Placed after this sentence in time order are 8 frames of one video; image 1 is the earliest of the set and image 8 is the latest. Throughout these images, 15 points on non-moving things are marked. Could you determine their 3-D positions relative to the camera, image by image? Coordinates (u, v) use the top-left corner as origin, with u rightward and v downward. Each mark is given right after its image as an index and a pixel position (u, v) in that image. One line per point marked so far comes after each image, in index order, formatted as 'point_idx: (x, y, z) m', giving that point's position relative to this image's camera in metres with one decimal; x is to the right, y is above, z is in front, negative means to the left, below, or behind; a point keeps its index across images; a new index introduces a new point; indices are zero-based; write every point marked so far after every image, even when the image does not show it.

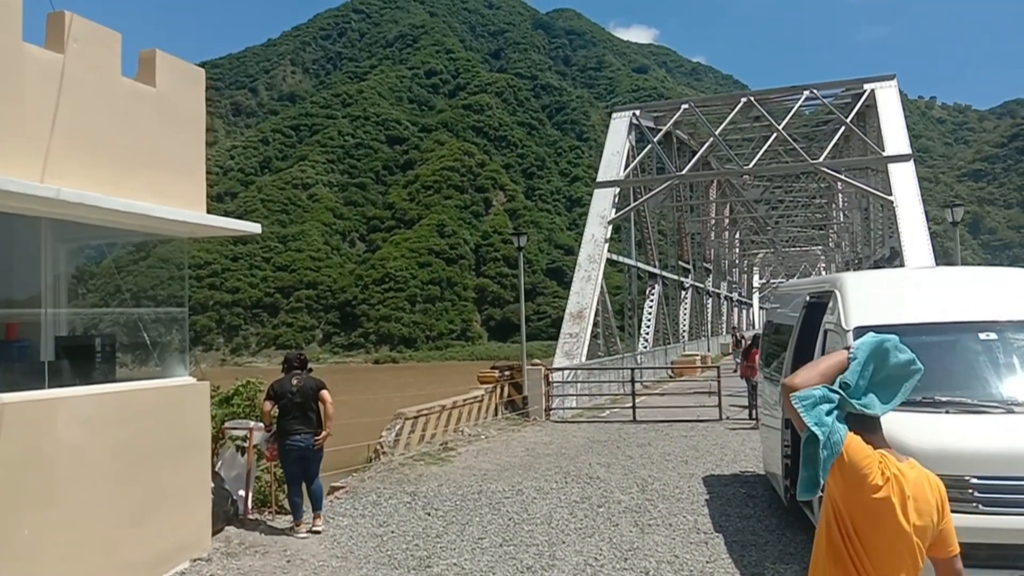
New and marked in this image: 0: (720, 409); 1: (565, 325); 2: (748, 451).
0: (+3.8, -2.2, +14.6) m
1: (+1.2, -0.8, +18.4) m
2: (+3.3, -2.3, +11.3) m
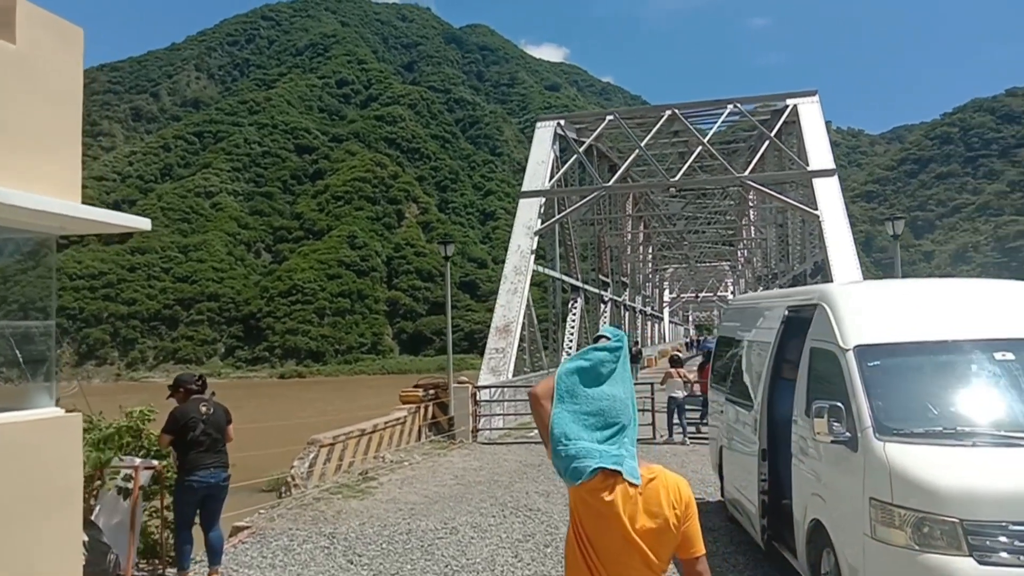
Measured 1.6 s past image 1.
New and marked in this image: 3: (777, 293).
0: (+2.5, -2.5, +14.0) m
1: (-0.5, -1.1, +17.5) m
2: (+2.4, -2.5, +10.6) m
3: (+2.2, 0.0, +6.8) m
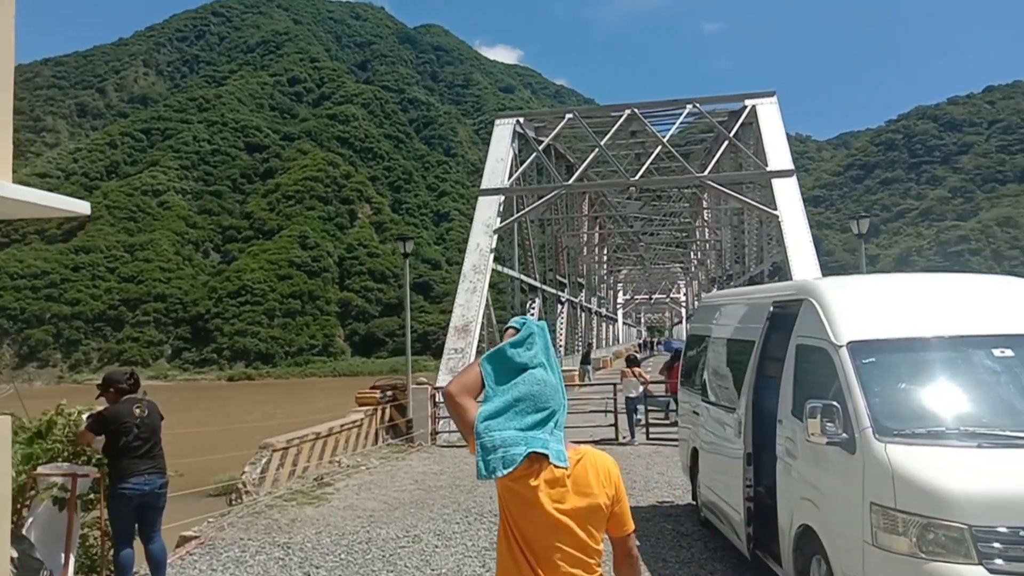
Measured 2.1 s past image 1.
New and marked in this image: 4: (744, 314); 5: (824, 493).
0: (+1.8, -2.5, +13.8) m
1: (-1.3, -1.1, +17.1) m
2: (+1.9, -2.4, +10.4) m
3: (+1.9, 0.0, +6.5) m
4: (+1.8, -0.2, +6.3) m
5: (+1.7, -1.2, +4.5) m
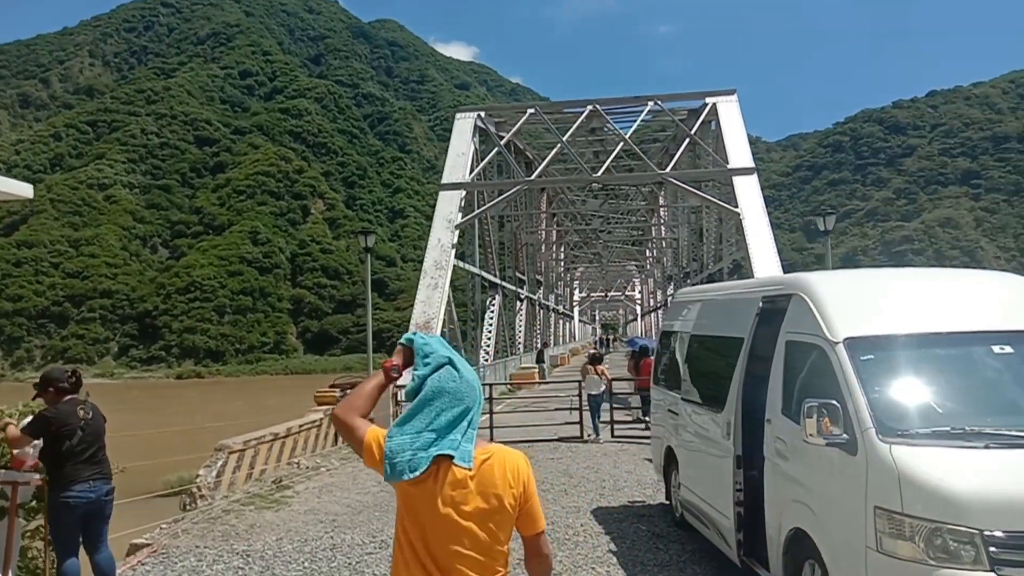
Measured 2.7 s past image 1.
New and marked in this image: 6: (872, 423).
0: (+1.2, -2.4, +13.6) m
1: (-2.1, -1.0, +16.7) m
2: (+1.4, -2.4, +10.2) m
3: (+1.7, 0.0, +6.4) m
4: (+1.7, -0.2, +6.2) m
5: (+1.7, -1.1, +4.3) m
6: (+1.8, -0.7, +4.0) m
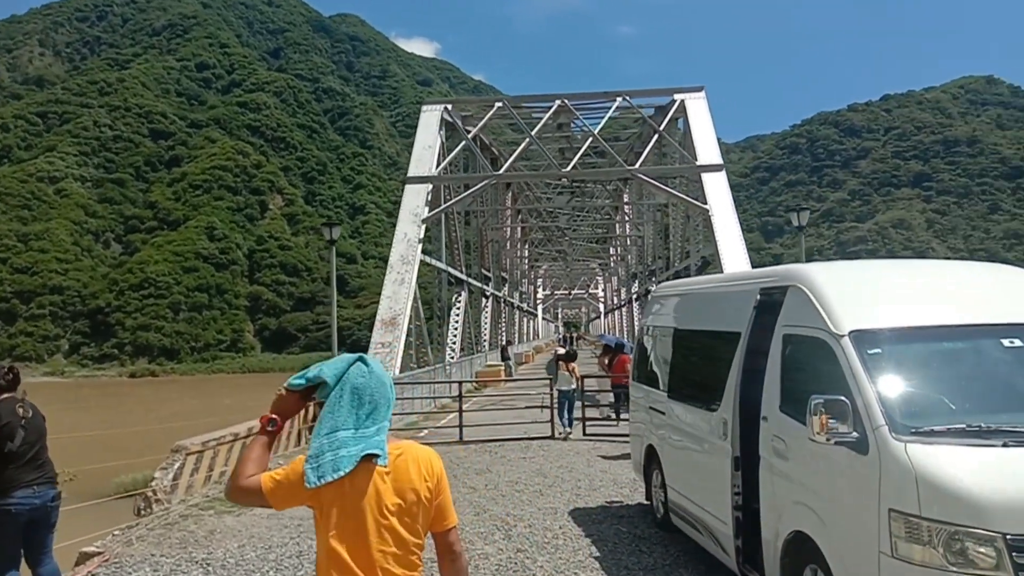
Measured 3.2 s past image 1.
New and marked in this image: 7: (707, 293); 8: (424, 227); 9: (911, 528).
0: (+0.7, -2.3, +13.3) m
1: (-2.8, -0.9, +16.3) m
2: (+1.1, -2.3, +10.0) m
3: (+1.6, +0.1, +6.1) m
4: (+1.5, -0.1, +5.9) m
5: (+1.6, -1.1, +4.1) m
6: (+1.8, -0.6, +3.8) m
7: (+1.5, 0.0, +6.2) m
8: (-2.1, +1.4, +19.0) m
9: (+1.7, -1.0, +3.5) m
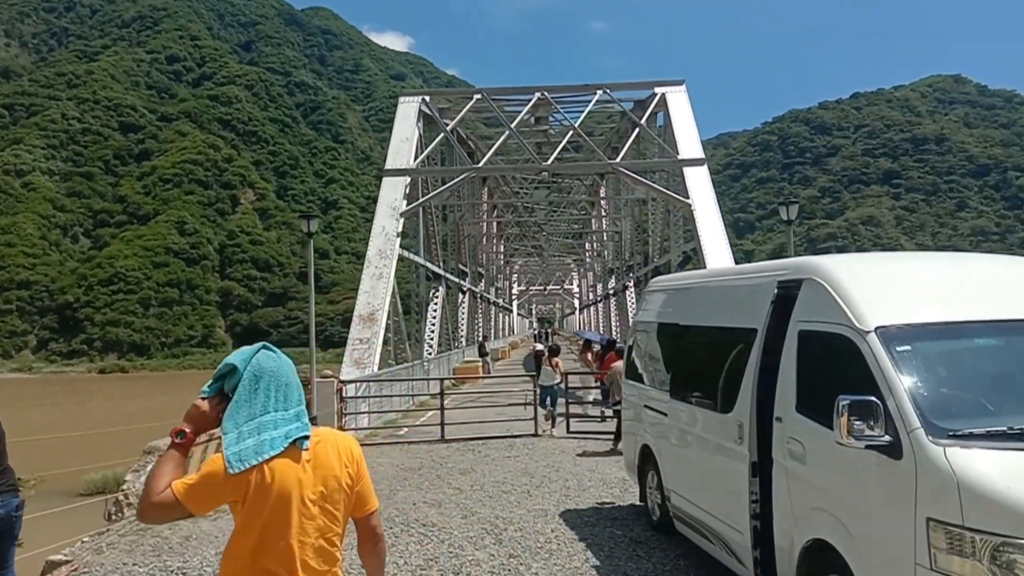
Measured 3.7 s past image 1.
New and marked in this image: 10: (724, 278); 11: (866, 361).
0: (+0.4, -2.2, +13.1) m
1: (-3.1, -0.8, +15.9) m
2: (+0.9, -2.3, +9.7) m
3: (+1.5, +0.1, +5.9) m
4: (+1.5, -0.1, +5.7) m
5: (+1.6, -1.0, +3.8) m
6: (+1.8, -0.6, +3.5) m
7: (+1.5, 0.0, +5.9) m
8: (-2.6, +1.6, +18.6) m
9: (+1.8, -1.0, +3.2) m
10: (+1.5, +0.1, +5.7) m
11: (+1.7, -0.4, +3.9) m
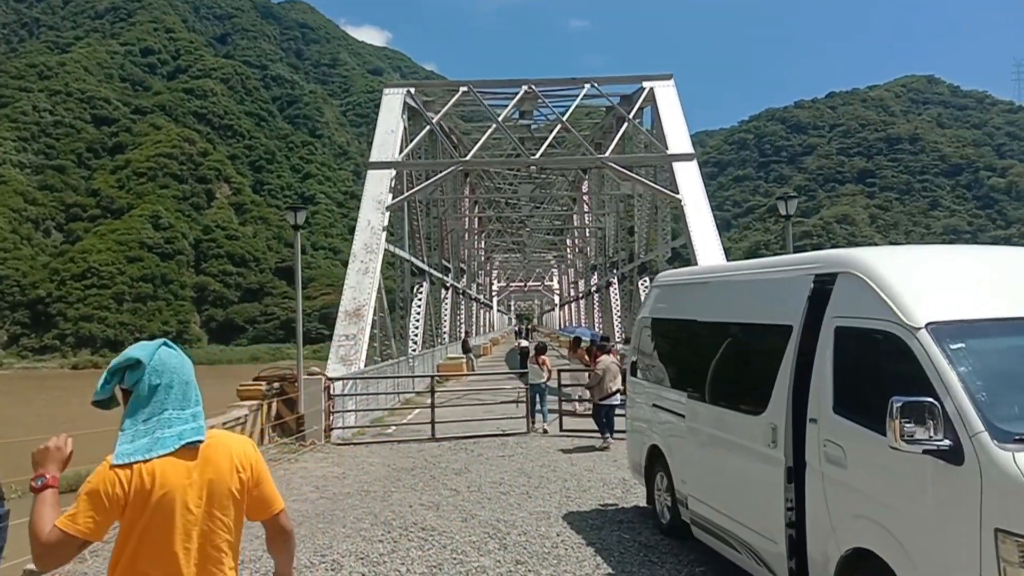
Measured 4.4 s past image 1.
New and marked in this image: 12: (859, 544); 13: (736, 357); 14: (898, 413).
0: (+0.3, -2.2, +12.8) m
1: (-3.4, -0.7, +15.5) m
2: (+0.9, -2.2, +9.5) m
3: (+1.6, +0.2, +5.6) m
4: (+1.6, 0.0, +5.4) m
5: (+1.7, -1.0, +3.6) m
6: (+1.9, -0.6, +3.3) m
7: (+1.5, 0.0, +5.7) m
8: (-2.8, +1.7, +18.2) m
9: (+1.9, -1.0, +3.0) m
10: (+1.6, +0.1, +5.5) m
11: (+1.8, -0.3, +3.7) m
12: (+1.7, -1.2, +3.9) m
13: (+1.5, -0.4, +5.3) m
14: (+1.7, -0.5, +3.4) m
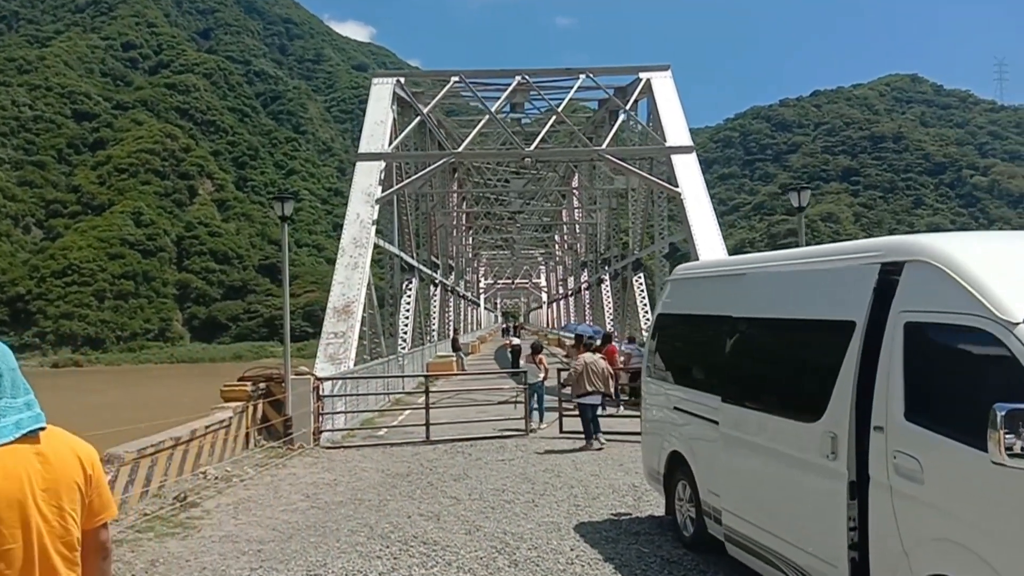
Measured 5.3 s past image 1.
0: (+0.2, -2.1, +12.3) m
1: (-3.4, -0.6, +14.9) m
2: (+0.9, -2.1, +9.0) m
3: (+1.7, +0.2, +5.1) m
4: (+1.7, 0.0, +4.9) m
5: (+1.9, -1.0, +3.1) m
6: (+2.1, -0.5, +2.8) m
7: (+1.6, +0.1, +5.2) m
8: (-3.0, +1.8, +17.6) m
9: (+2.1, -0.9, +2.5) m
10: (+1.7, +0.2, +5.0) m
11: (+2.0, -0.3, +3.2) m
12: (+1.8, -1.2, +3.4) m
13: (+1.6, -0.4, +4.8) m
14: (+1.8, -0.5, +2.9) m
